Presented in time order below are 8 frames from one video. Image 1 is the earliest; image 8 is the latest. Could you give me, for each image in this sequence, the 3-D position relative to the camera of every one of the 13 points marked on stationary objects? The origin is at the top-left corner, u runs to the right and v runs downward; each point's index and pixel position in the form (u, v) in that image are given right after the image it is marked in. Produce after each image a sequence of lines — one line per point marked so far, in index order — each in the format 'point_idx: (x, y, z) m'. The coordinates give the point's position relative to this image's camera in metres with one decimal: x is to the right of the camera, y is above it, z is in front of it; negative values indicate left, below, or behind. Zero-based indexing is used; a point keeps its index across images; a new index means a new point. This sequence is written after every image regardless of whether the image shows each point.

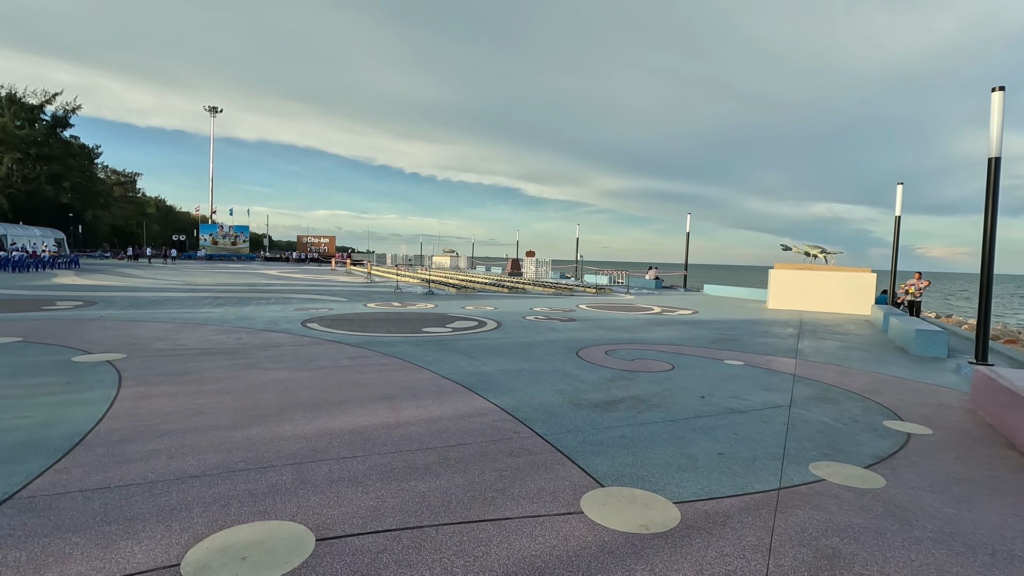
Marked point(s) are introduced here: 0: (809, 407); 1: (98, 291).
0: (+3.2, -1.3, +5.9) m
1: (-13.9, -0.1, +18.0) m
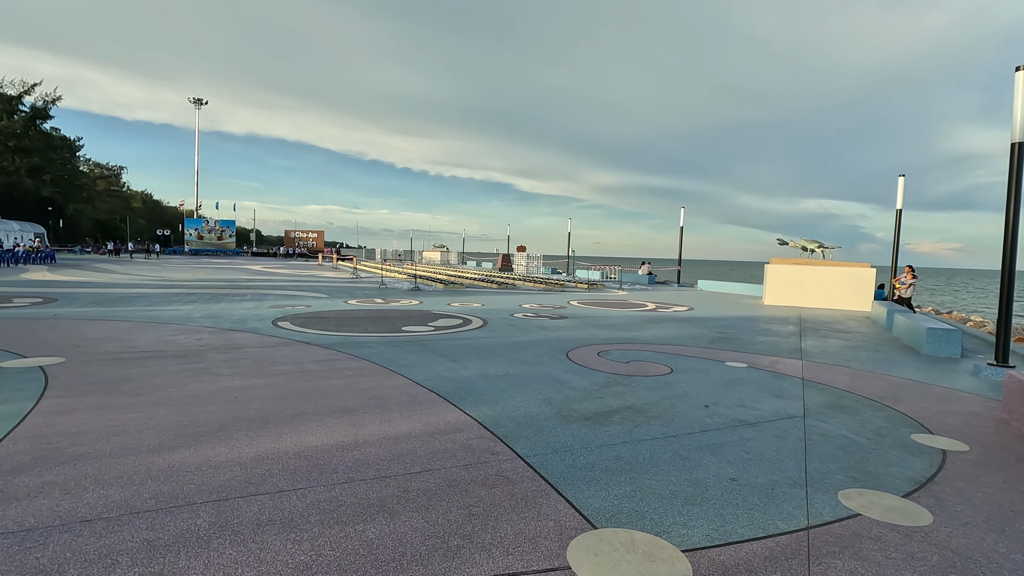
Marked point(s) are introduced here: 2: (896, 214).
0: (+3.1, -1.3, +5.2) m
1: (-14.2, 0.0, +17.1) m
2: (+11.4, +2.2, +16.0) m
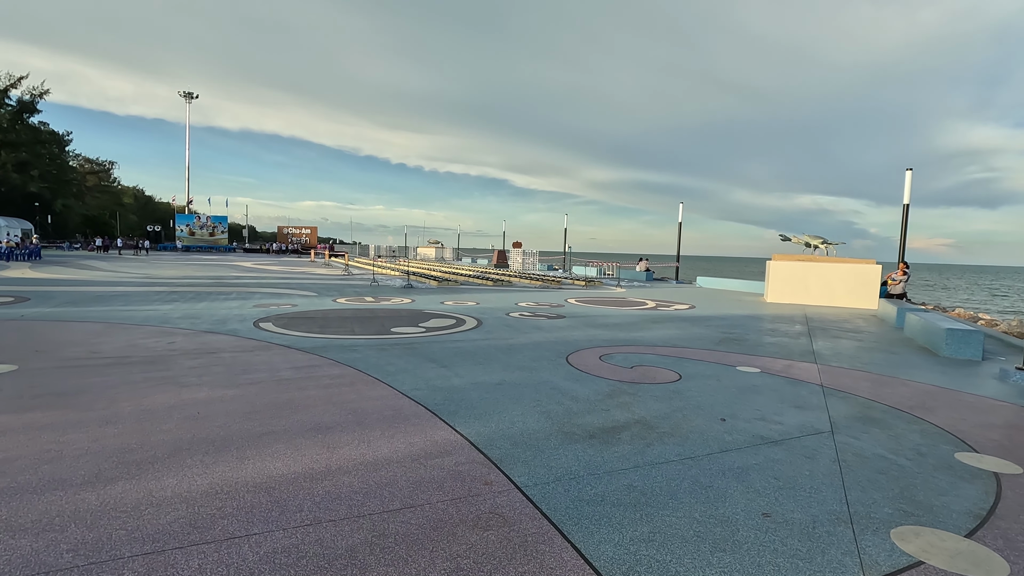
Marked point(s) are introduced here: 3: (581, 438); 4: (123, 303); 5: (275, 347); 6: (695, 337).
0: (+3.0, -1.3, +4.7) m
1: (-14.4, +0.1, +16.4) m
2: (+11.3, +2.3, +15.5) m
3: (+0.6, -1.2, +4.4) m
4: (-9.1, -0.3, +12.5) m
5: (-3.4, -0.9, +7.7) m
6: (+3.4, -0.9, +10.1) m
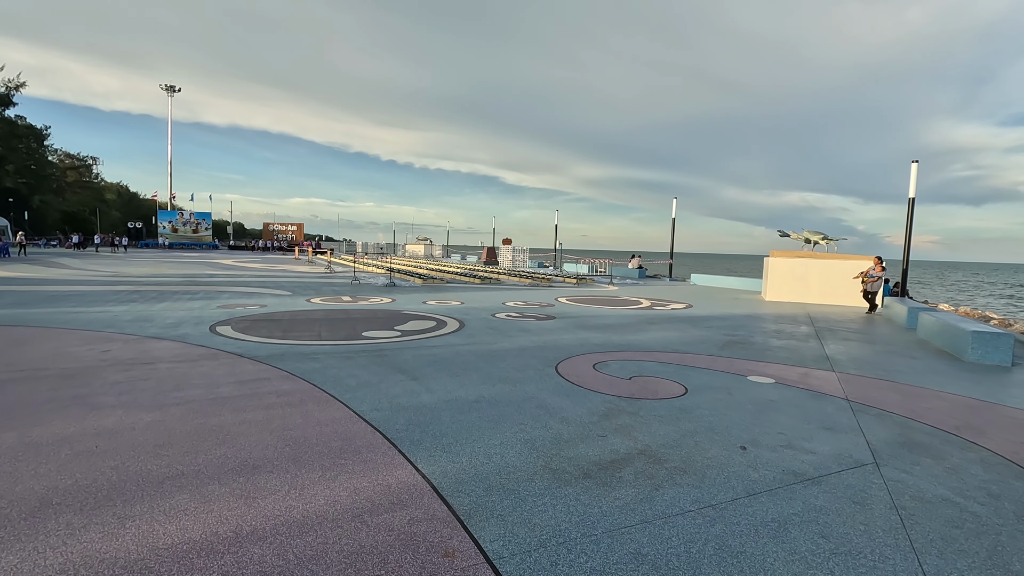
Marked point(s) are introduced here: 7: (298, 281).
0: (+2.9, -1.3, +3.9) m
1: (-14.7, +0.1, +15.3) m
2: (+10.9, +2.3, +14.8) m
3: (+0.4, -1.2, +3.5) m
4: (-9.4, -0.3, +11.5) m
5: (-3.6, -0.9, +6.7) m
6: (+3.2, -0.9, +9.2) m
7: (-7.8, +0.3, +19.7) m
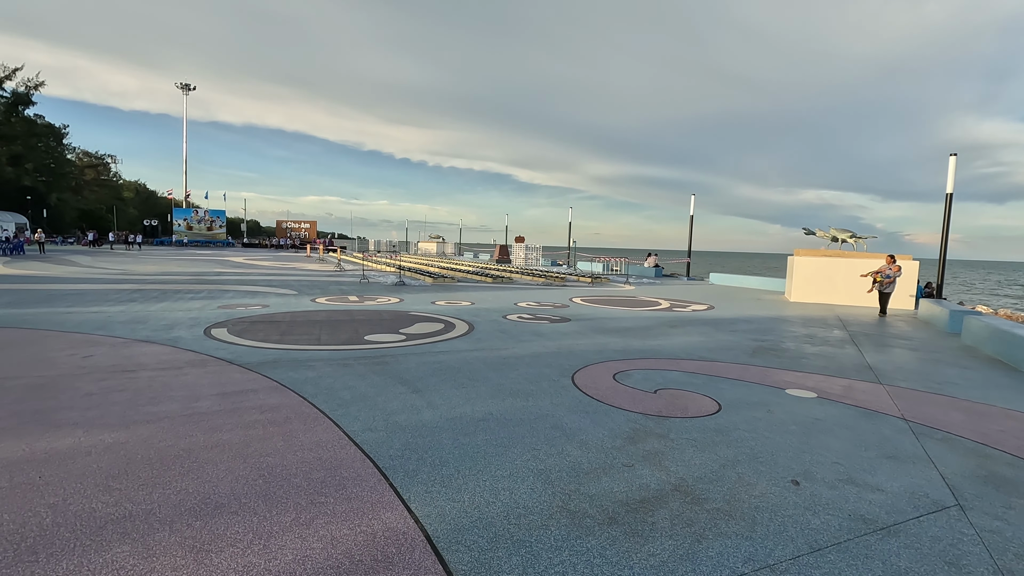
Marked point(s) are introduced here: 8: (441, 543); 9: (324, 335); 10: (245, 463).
0: (+2.9, -1.3, +3.2) m
1: (-14.4, +0.1, +15.0) m
2: (+11.3, +2.3, +14.0) m
3: (+0.4, -1.3, +2.9) m
4: (-9.1, -0.3, +11.1) m
5: (-3.5, -0.9, +6.2) m
6: (+3.3, -0.9, +8.6) m
7: (-7.4, +0.3, +19.2) m
8: (-0.4, -1.3, +2.7) m
9: (-2.9, -0.7, +8.3) m
10: (-1.7, -1.1, +3.5) m
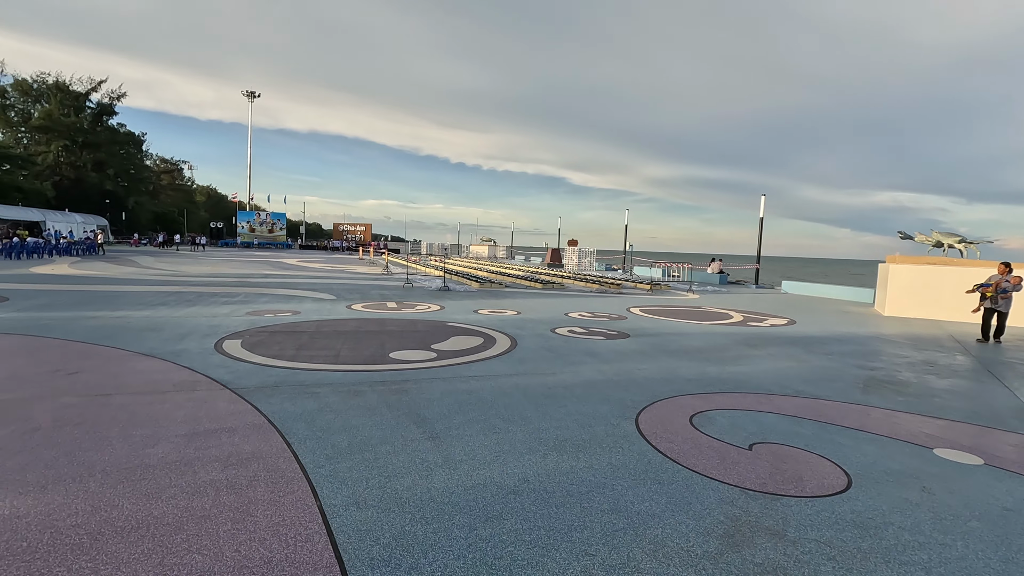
0: (+3.0, -1.5, +1.7) m
1: (-13.0, +0.1, +15.1) m
2: (+12.4, +2.0, +11.6) m
3: (+0.5, -1.4, +1.6) m
4: (-8.2, -0.4, +10.7) m
5: (-3.0, -1.0, +5.3) m
6: (+4.0, -1.1, +6.9) m
7: (-5.6, +0.2, +18.6) m
8: (-0.3, -1.4, +1.4) m
9: (-2.3, -0.8, +7.2) m
10: (-1.6, -1.2, +2.4) m
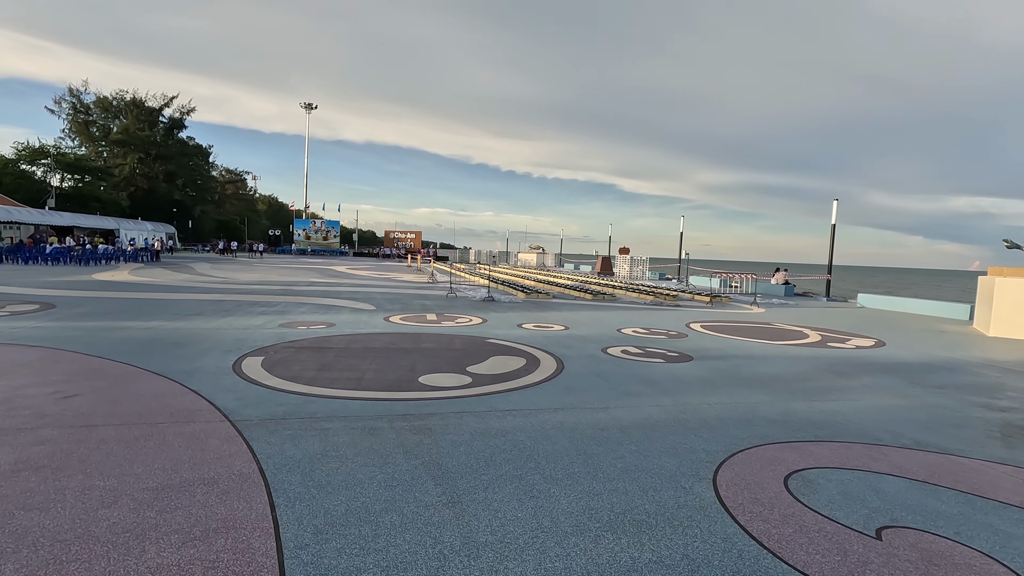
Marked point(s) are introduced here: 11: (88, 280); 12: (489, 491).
0: (+3.0, -1.6, +0.5) m
1: (-11.7, -0.1, +15.3) m
2: (+13.3, +1.6, +9.5) m
3: (+0.6, -1.5, +0.6) m
4: (-7.3, -0.5, +10.5) m
5: (-2.6, -1.1, +4.6) m
6: (+4.5, -1.4, +5.6) m
7: (-4.0, -0.1, +18.2) m
8: (-0.3, -1.5, +0.5) m
9: (-1.7, -1.0, +6.5) m
10: (-1.5, -1.4, +1.7) m
11: (-15.2, +0.3, +19.3) m
12: (-0.1, -1.3, +3.4) m
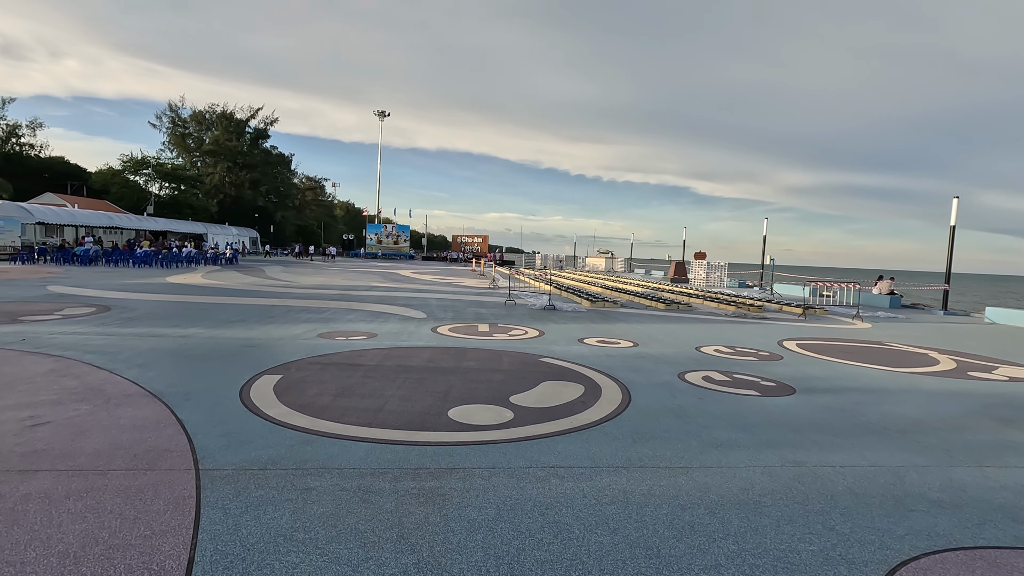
0: (+2.8, -1.7, -1.2) m
1: (-10.0, -0.2, +15.5) m
2: (+14.2, +1.3, +6.5) m
3: (+0.3, -1.6, -0.7) m
4: (-6.2, -0.6, +10.1) m
5: (-2.4, -1.2, +3.7) m
6: (+4.8, -1.5, +3.8) m
7: (-2.0, -0.3, +17.3) m
8: (-0.5, -1.6, -0.6) m
9: (-1.2, -1.1, +5.4) m
10: (-1.6, -1.4, +0.6) m
11: (-13.0, +0.2, +19.9) m
12: (0.0, -1.4, +2.2) m
